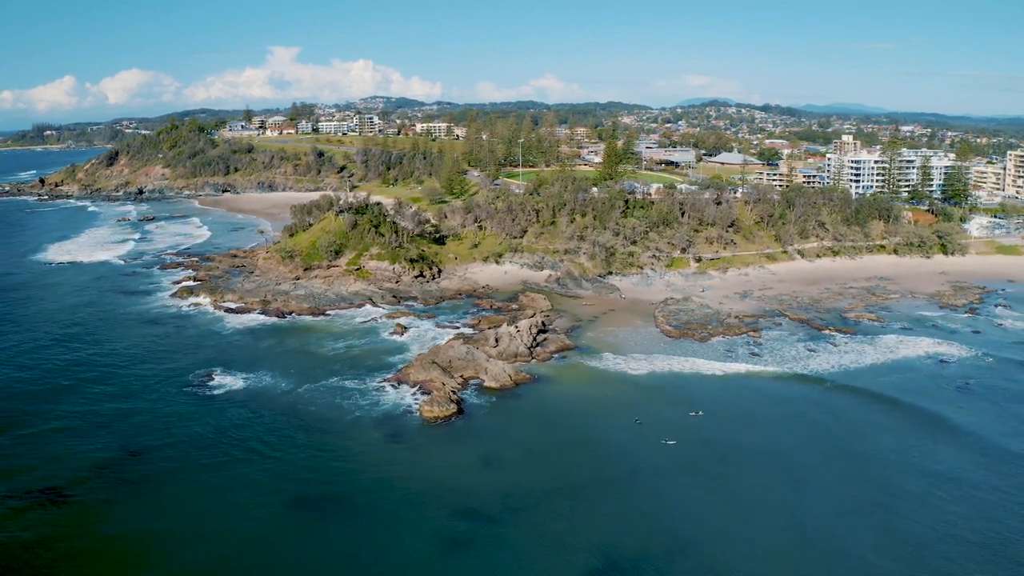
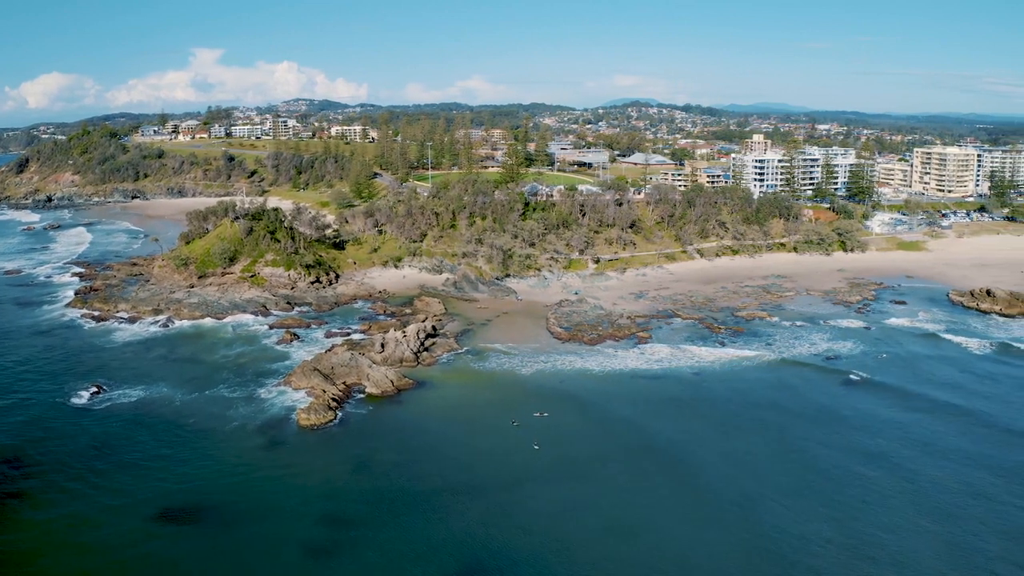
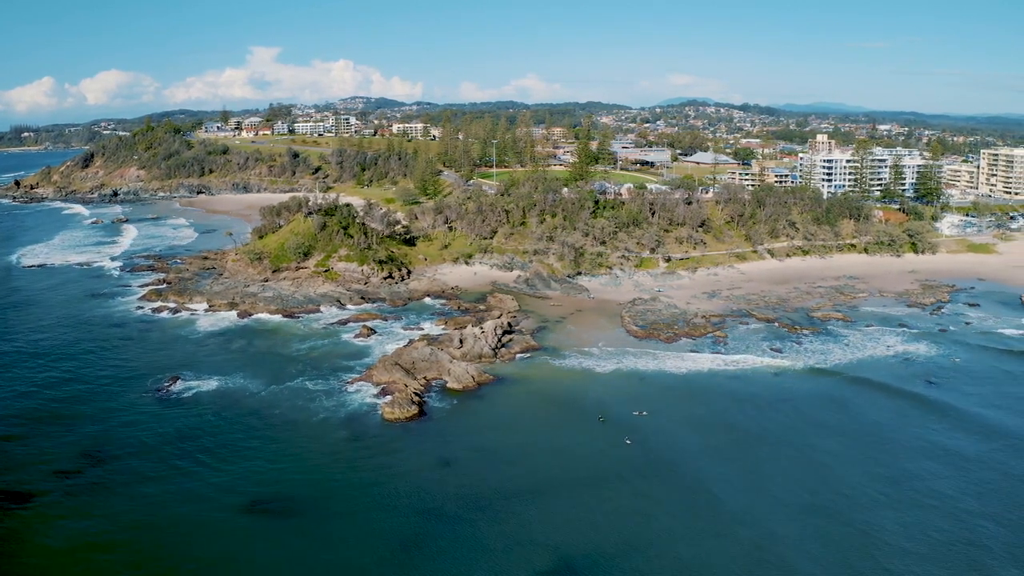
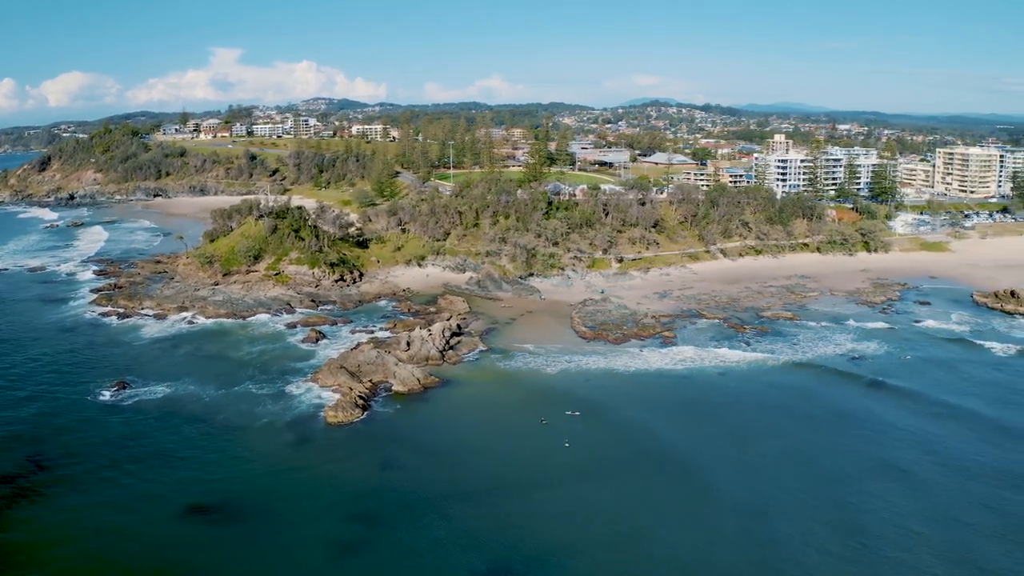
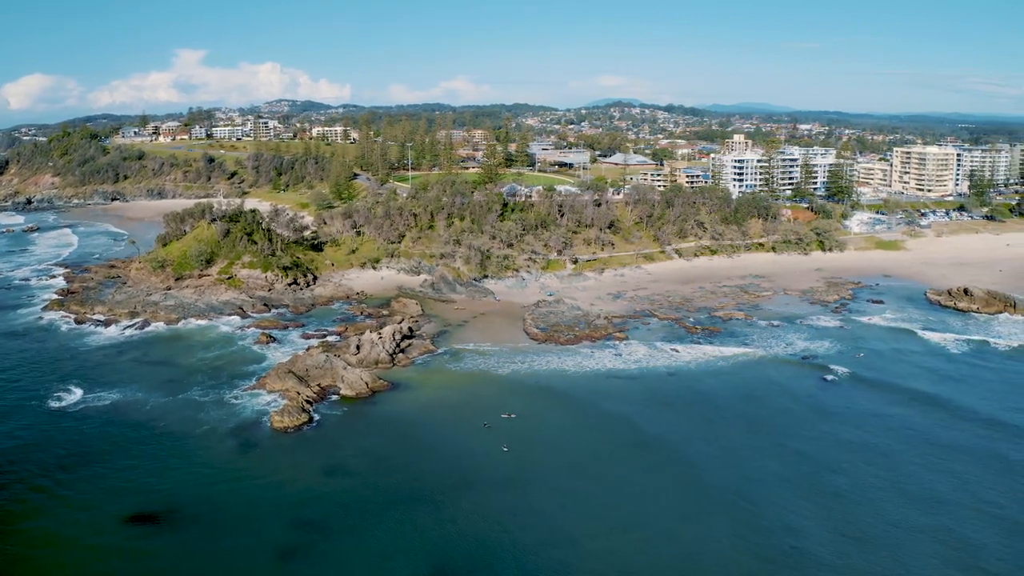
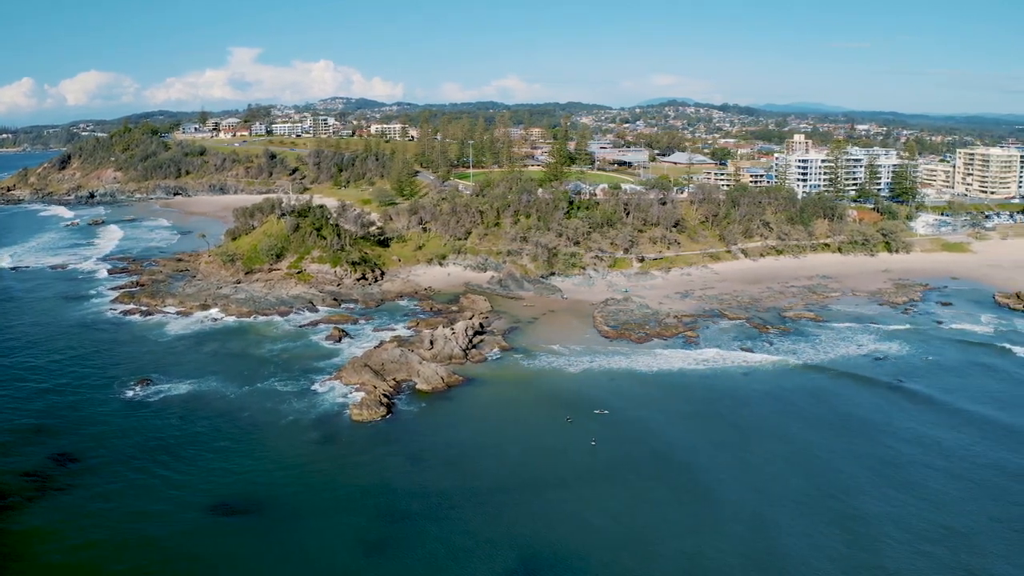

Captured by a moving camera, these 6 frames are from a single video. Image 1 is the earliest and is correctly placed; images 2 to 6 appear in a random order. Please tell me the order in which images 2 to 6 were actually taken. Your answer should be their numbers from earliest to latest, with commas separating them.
3, 6, 4, 2, 5
